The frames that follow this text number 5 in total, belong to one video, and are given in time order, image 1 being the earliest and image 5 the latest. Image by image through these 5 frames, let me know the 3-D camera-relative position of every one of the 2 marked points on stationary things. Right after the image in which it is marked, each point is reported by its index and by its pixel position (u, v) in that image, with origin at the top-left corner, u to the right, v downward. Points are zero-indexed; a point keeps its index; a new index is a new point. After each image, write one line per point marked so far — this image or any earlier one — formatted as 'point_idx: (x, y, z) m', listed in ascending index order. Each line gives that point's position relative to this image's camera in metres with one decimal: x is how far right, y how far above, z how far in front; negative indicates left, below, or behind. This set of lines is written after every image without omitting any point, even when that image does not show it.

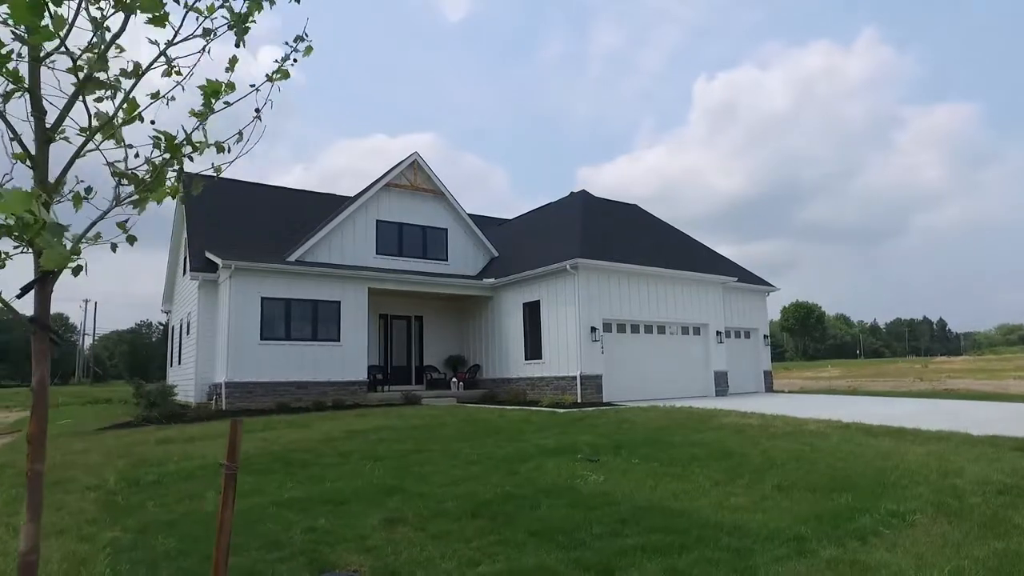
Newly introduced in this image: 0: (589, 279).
0: (+2.2, +0.2, +16.8) m
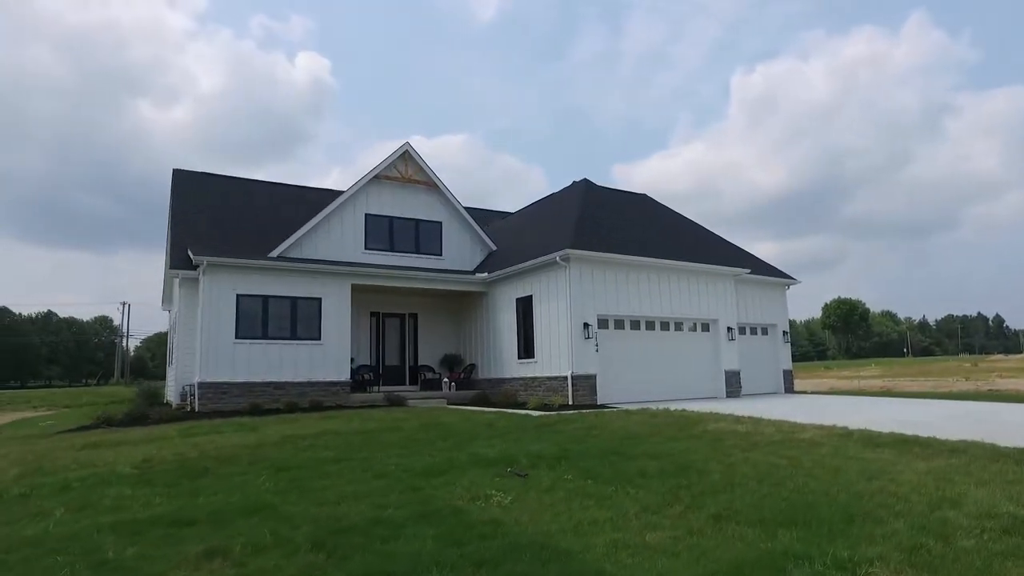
0: (+1.9, +0.4, +15.6) m
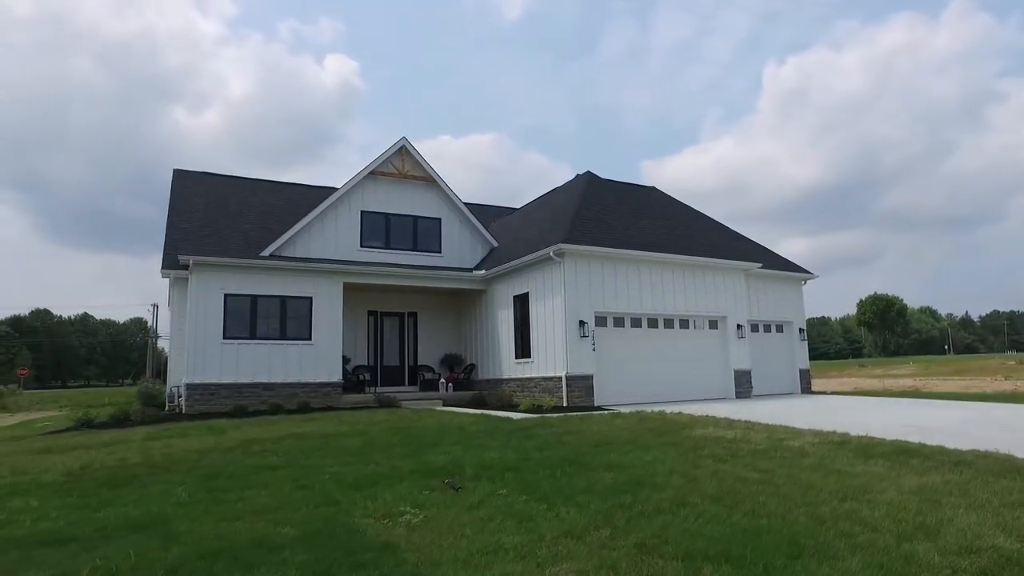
0: (+1.7, +0.5, +14.9) m
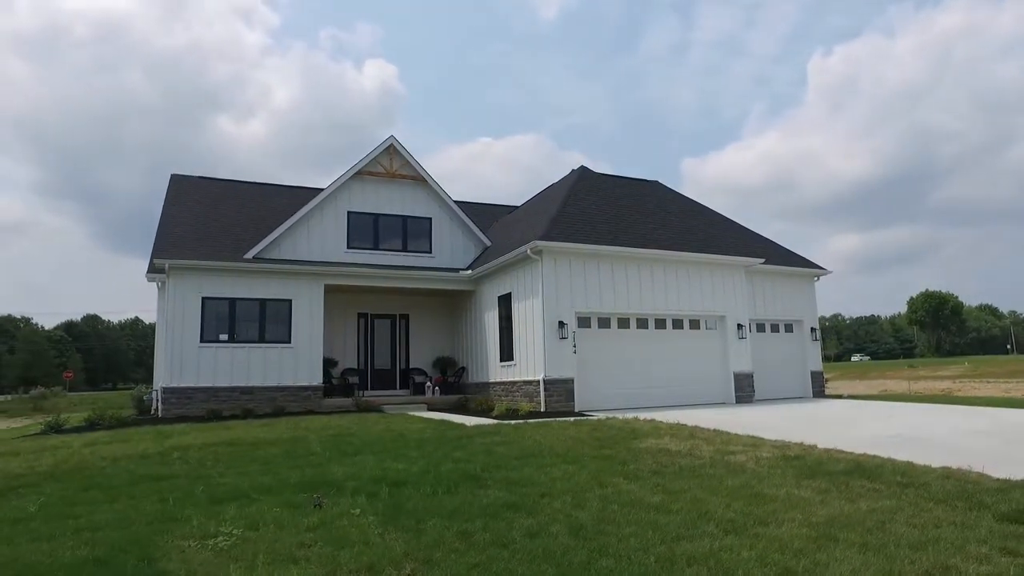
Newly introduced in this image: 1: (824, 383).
0: (+1.2, +0.5, +14.2) m
1: (+9.1, -2.7, +17.4) m
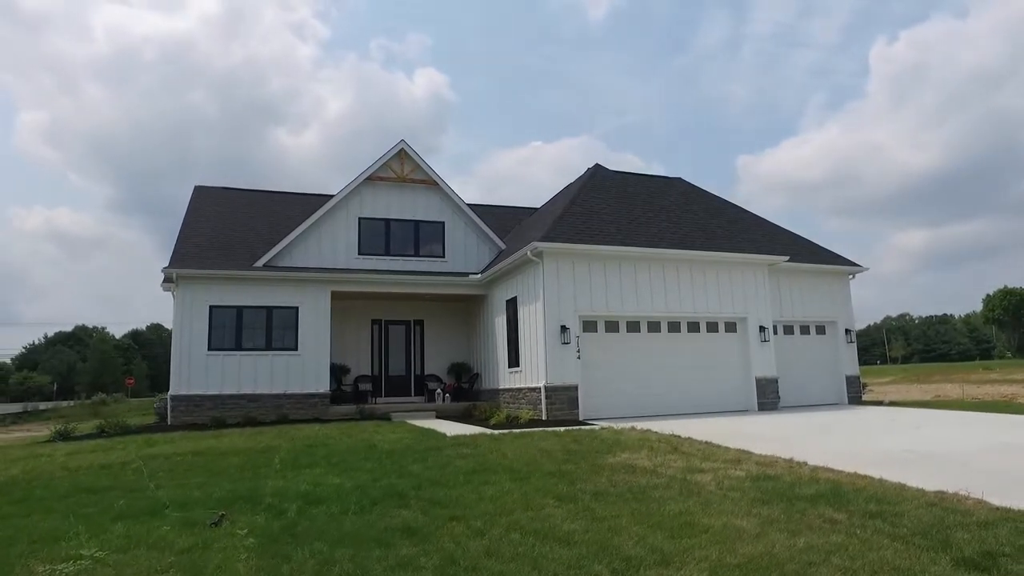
0: (+1.2, +0.5, +13.6) m
1: (+9.4, -2.7, +16.1) m
